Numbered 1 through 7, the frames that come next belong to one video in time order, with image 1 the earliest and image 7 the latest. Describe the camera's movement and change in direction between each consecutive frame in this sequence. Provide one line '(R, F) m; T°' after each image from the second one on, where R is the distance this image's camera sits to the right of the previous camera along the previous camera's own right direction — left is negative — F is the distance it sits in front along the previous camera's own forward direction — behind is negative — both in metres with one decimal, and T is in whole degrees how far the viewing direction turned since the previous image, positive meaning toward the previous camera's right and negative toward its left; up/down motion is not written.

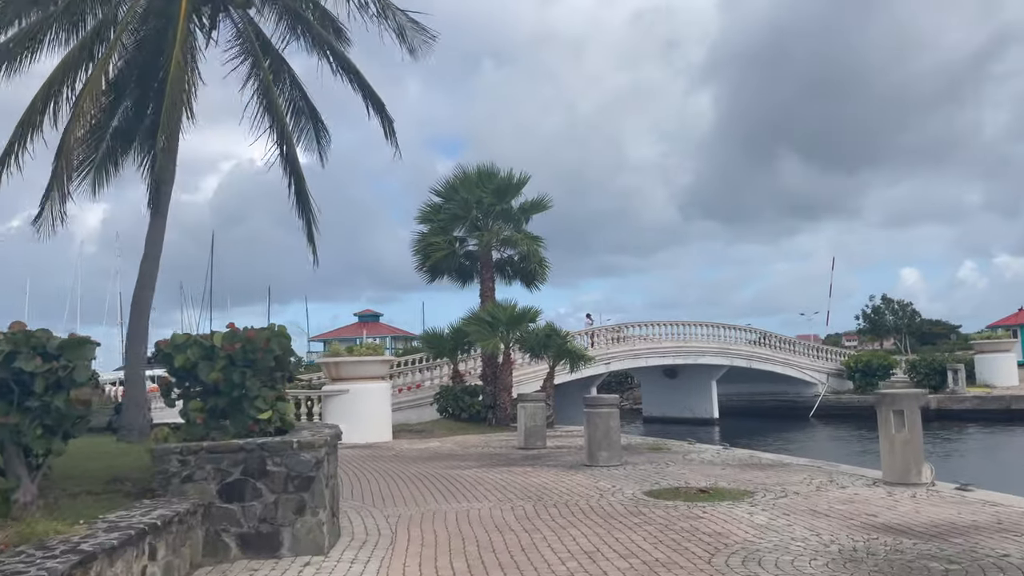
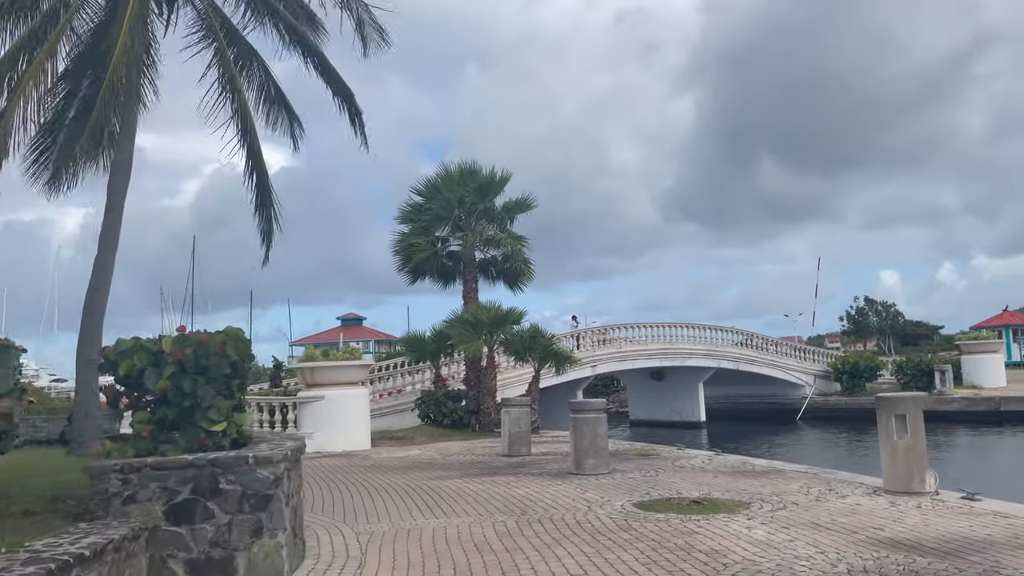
(+0.1, +0.6) m; +1°
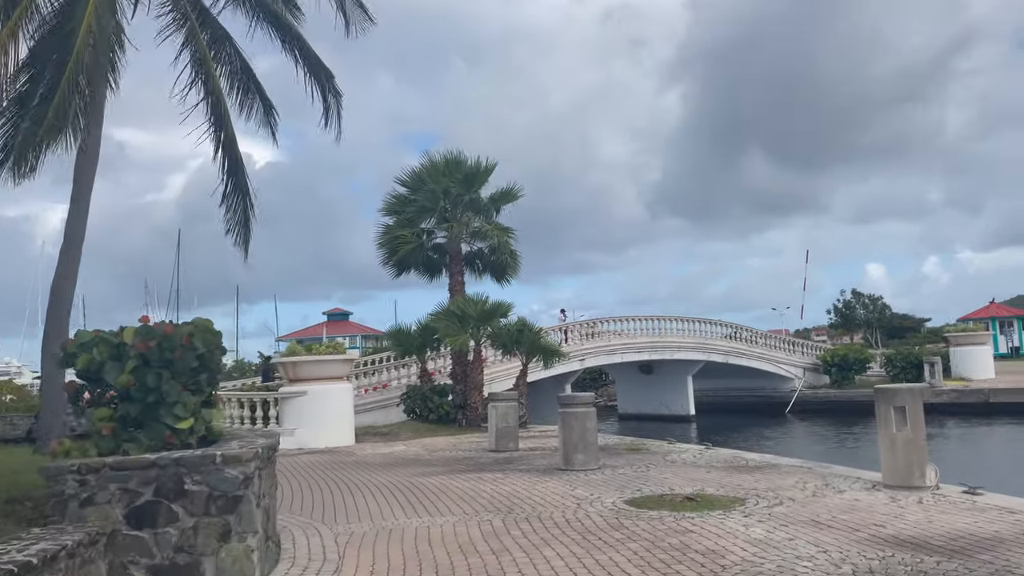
(0.0, +0.4) m; +1°
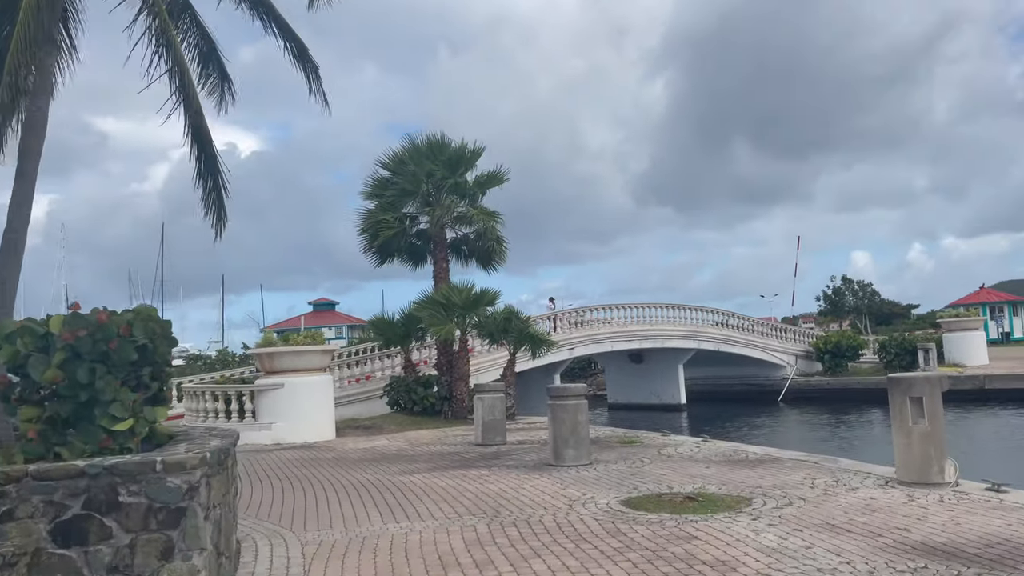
(0.0, +0.8) m; +1°
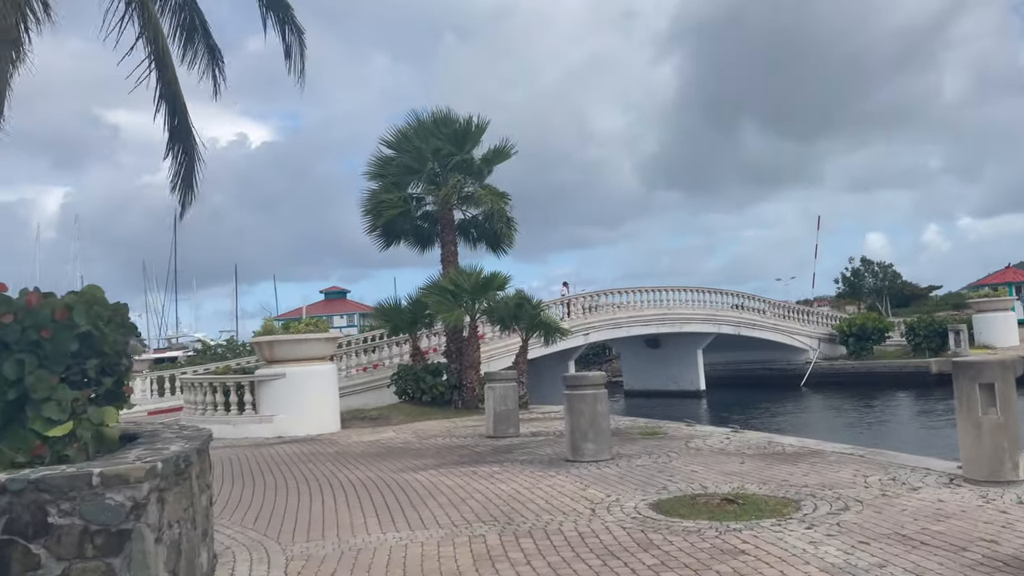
(0.0, +1.0) m; -1°
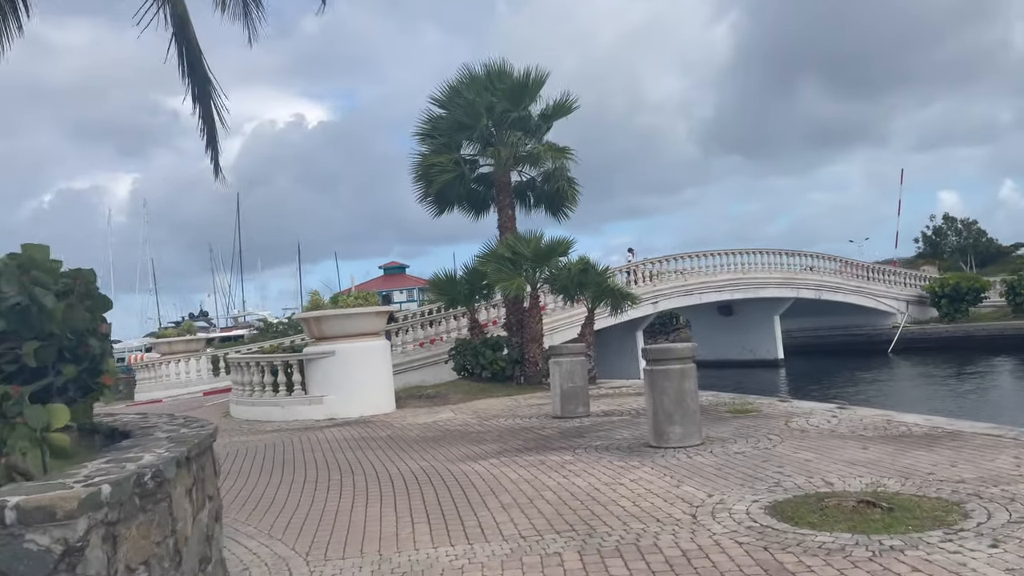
(-0.1, +1.5) m; -4°
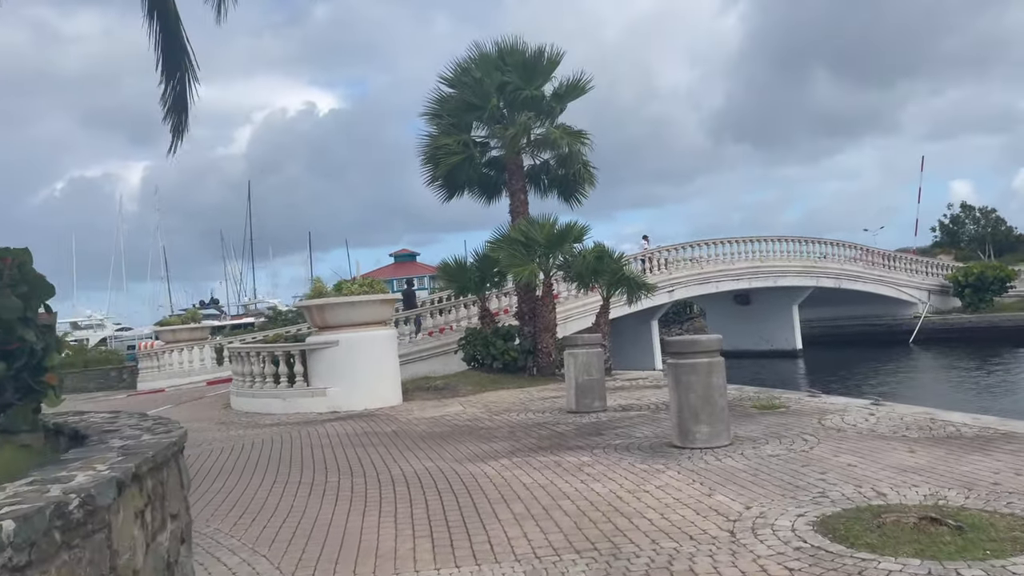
(0.0, +0.7) m; -1°
